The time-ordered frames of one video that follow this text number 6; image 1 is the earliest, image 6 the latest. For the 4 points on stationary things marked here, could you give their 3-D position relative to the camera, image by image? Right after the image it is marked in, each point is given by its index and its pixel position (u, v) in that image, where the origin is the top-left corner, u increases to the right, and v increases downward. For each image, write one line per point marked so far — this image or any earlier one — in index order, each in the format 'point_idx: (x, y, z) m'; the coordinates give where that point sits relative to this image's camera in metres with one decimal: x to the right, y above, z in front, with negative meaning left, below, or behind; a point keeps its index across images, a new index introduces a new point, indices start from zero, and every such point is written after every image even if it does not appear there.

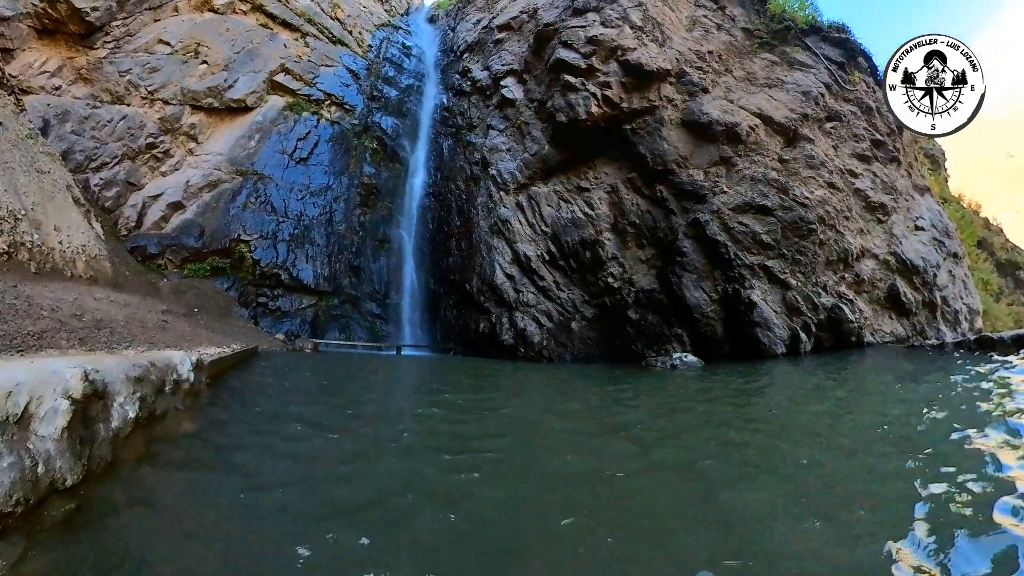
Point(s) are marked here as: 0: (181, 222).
0: (-7.7, +1.5, +12.3) m
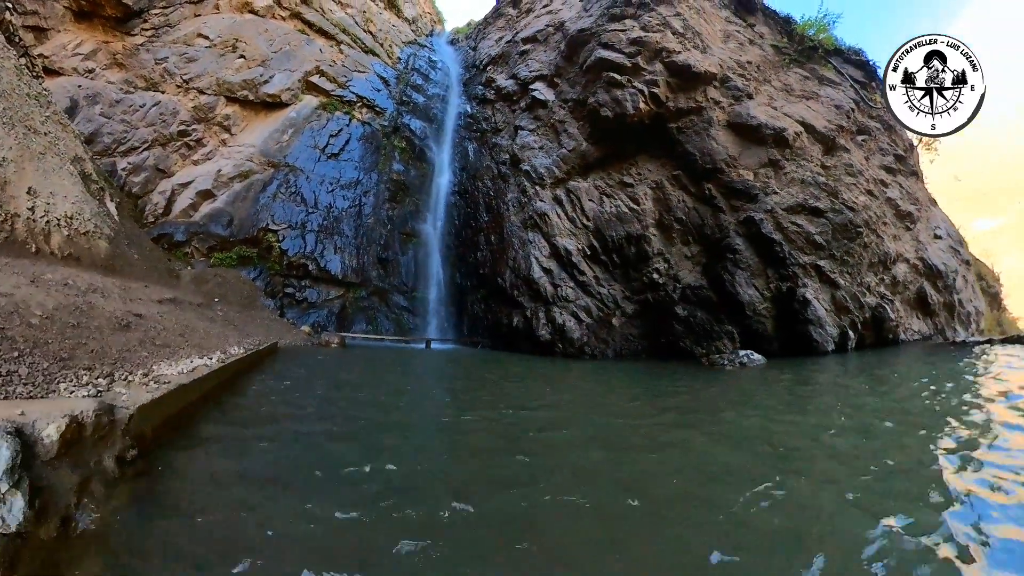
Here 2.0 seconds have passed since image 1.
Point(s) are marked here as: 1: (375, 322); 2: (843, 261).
0: (-6.9, +1.8, +12.1) m
1: (-3.4, -0.8, +13.4) m
2: (+7.2, +0.5, +11.9) m
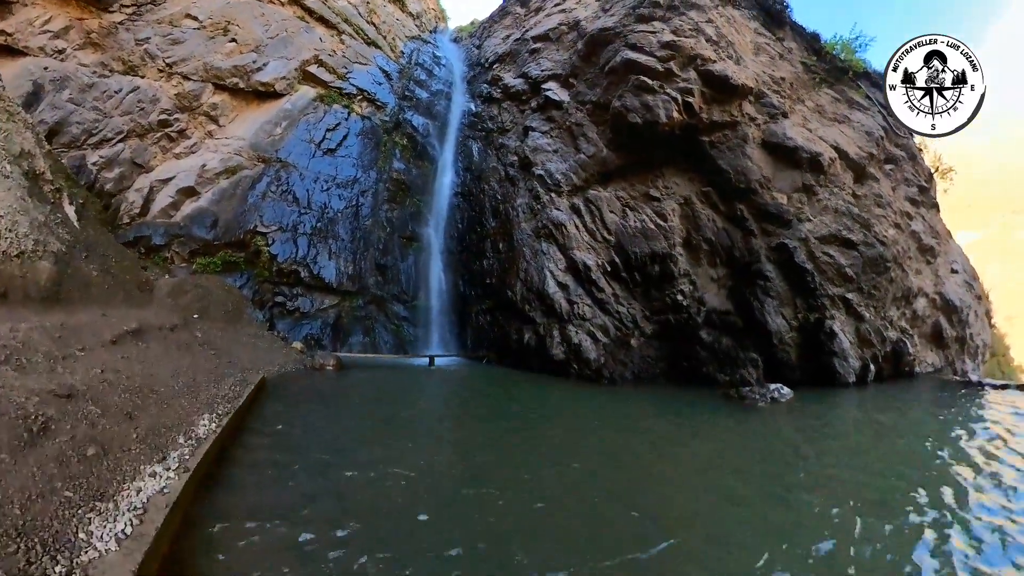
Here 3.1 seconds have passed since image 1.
0: (-6.7, +1.7, +11.1) m
1: (-3.3, -1.0, +12.5) m
2: (+7.5, -0.1, +11.4) m
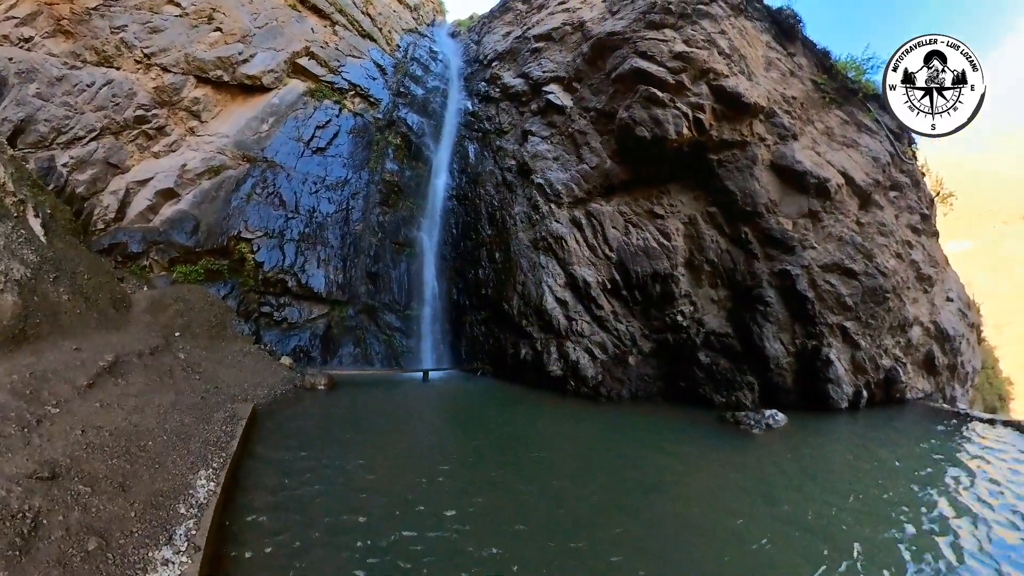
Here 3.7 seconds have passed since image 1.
0: (-6.6, +1.5, +10.4) m
1: (-3.4, -1.3, +12.1) m
2: (+7.4, -0.7, +11.3) m
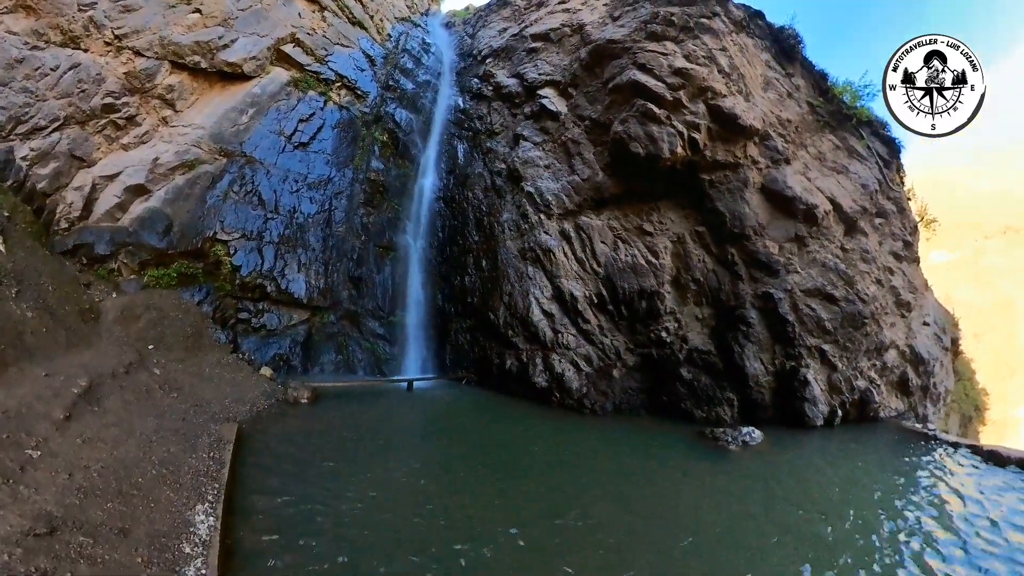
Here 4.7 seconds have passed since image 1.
0: (-6.7, +1.4, +9.6) m
1: (-3.6, -1.4, +11.6) m
2: (+7.2, -1.3, +11.6) m
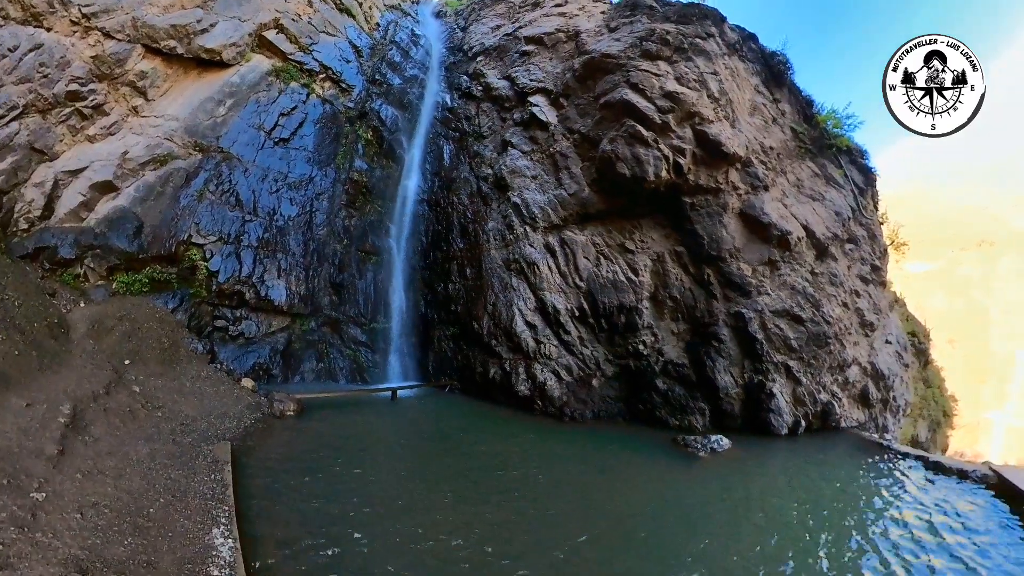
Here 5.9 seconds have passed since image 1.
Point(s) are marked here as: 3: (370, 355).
0: (-6.6, +1.3, +8.8) m
1: (-3.9, -1.5, +11.2) m
2: (+6.9, -1.8, +12.2) m
3: (-3.2, -1.5, +12.0) m
